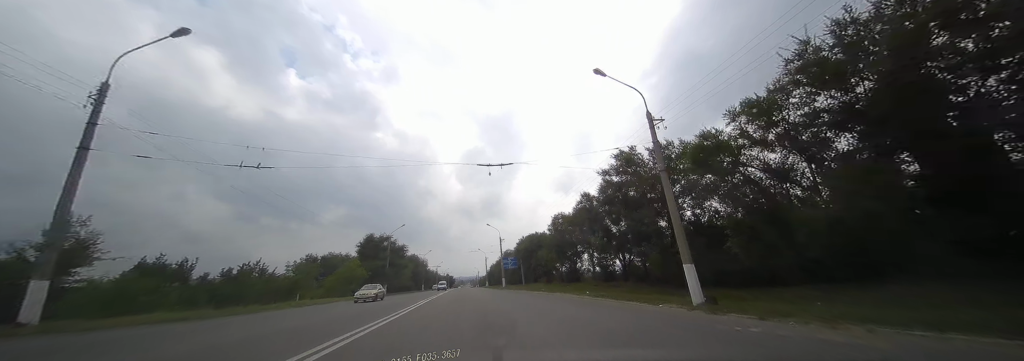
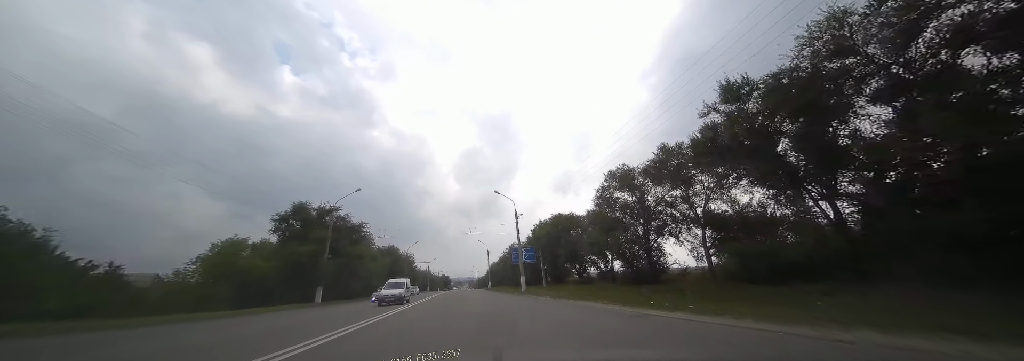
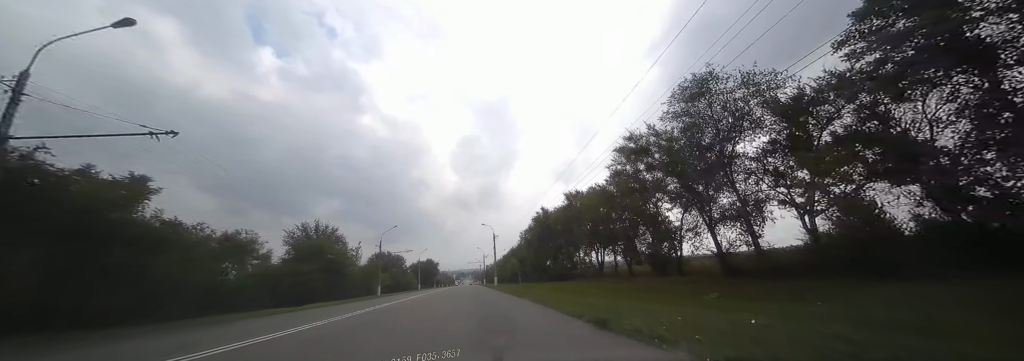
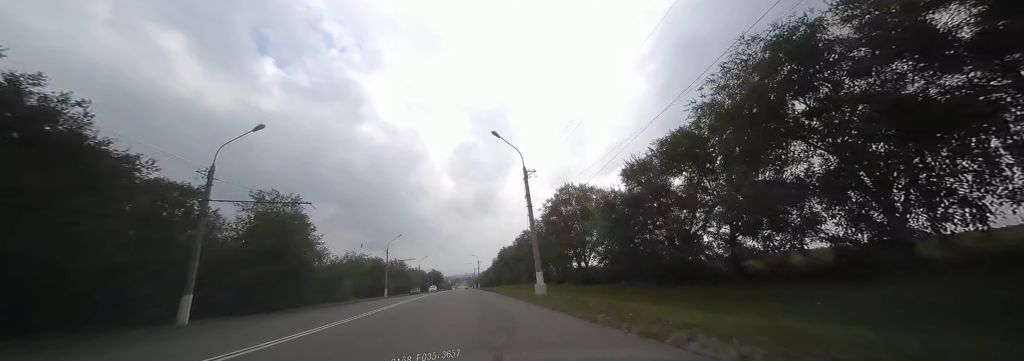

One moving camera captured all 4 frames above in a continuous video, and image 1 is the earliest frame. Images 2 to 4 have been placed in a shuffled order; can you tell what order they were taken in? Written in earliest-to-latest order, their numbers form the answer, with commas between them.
2, 4, 3
